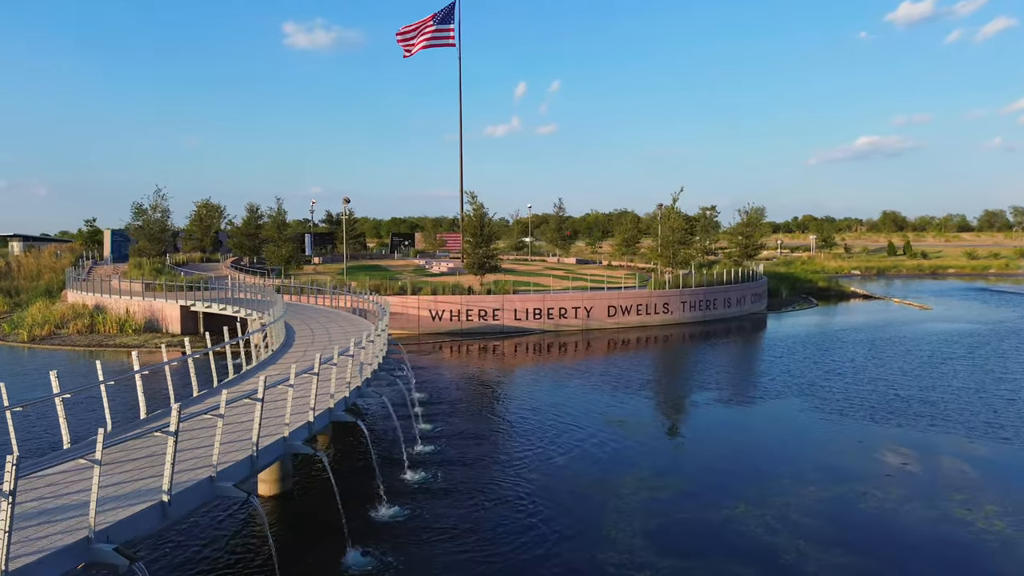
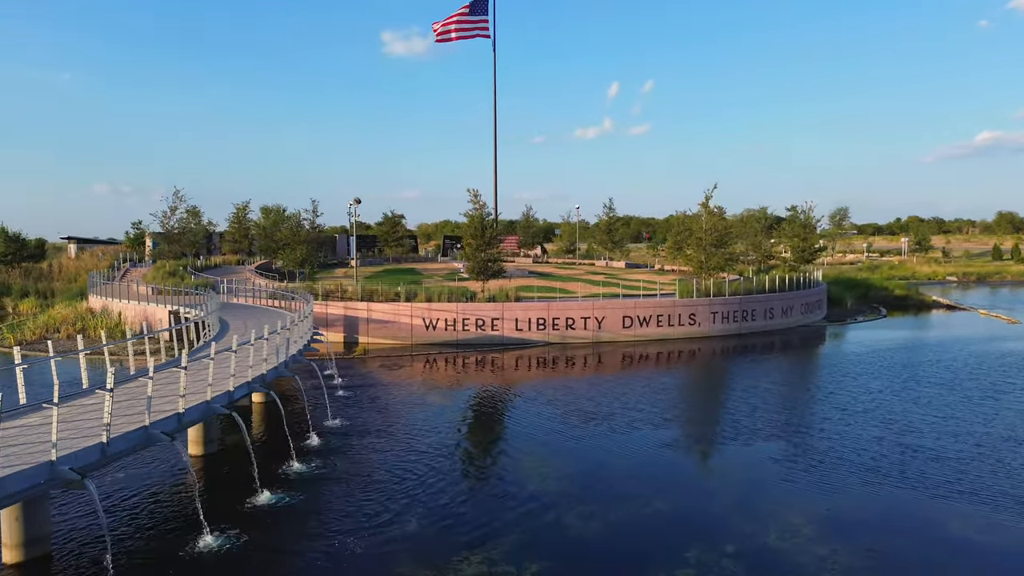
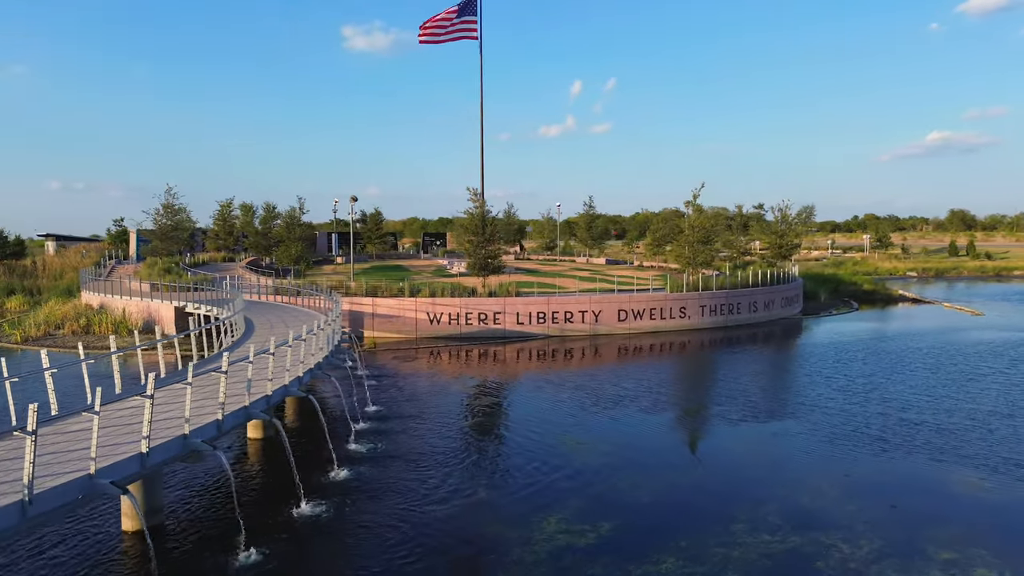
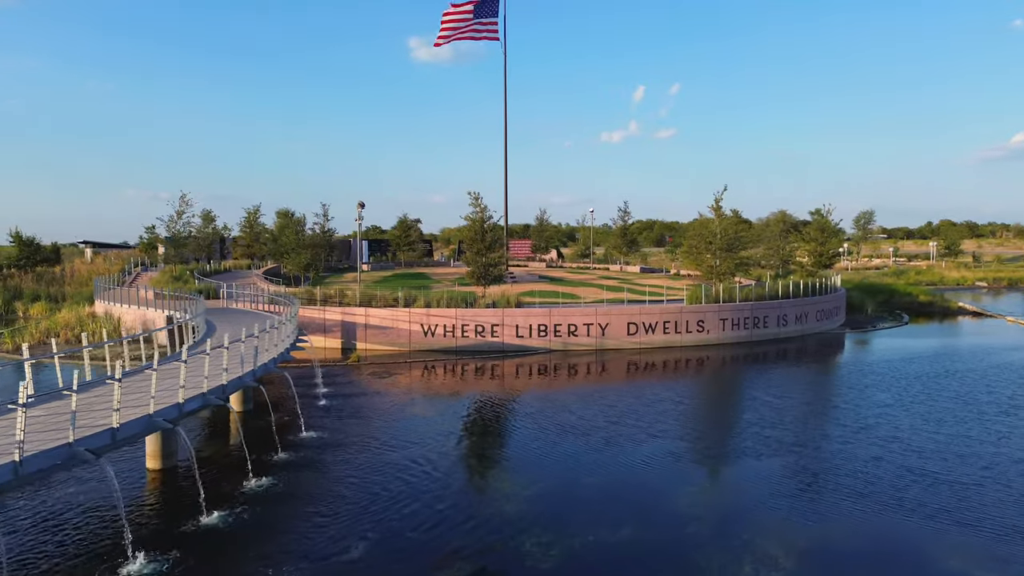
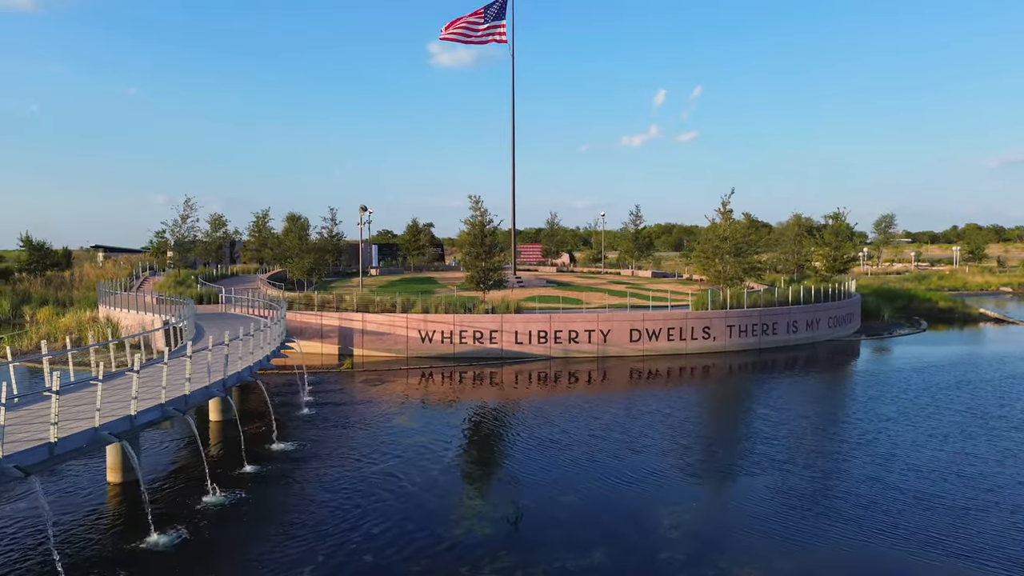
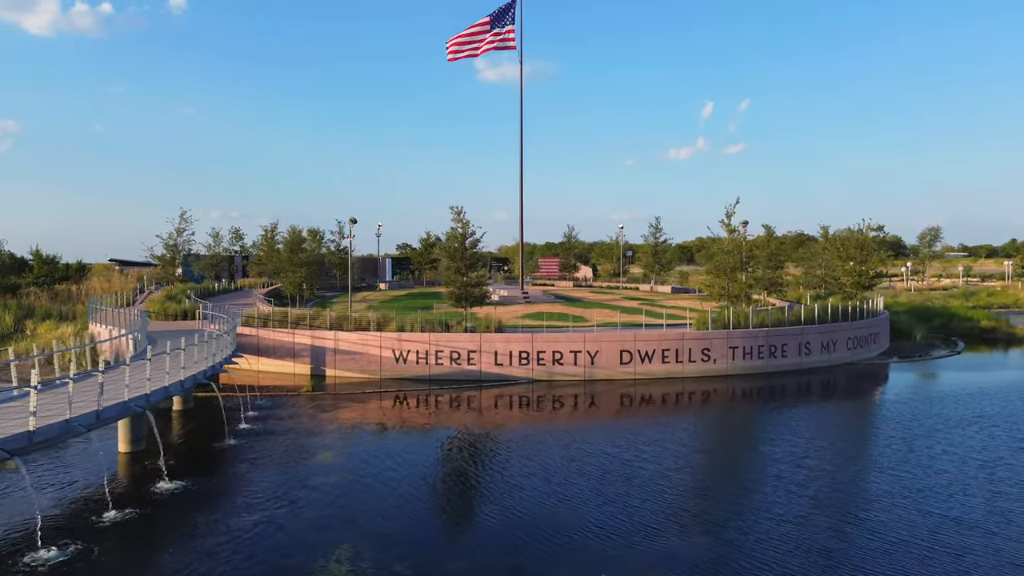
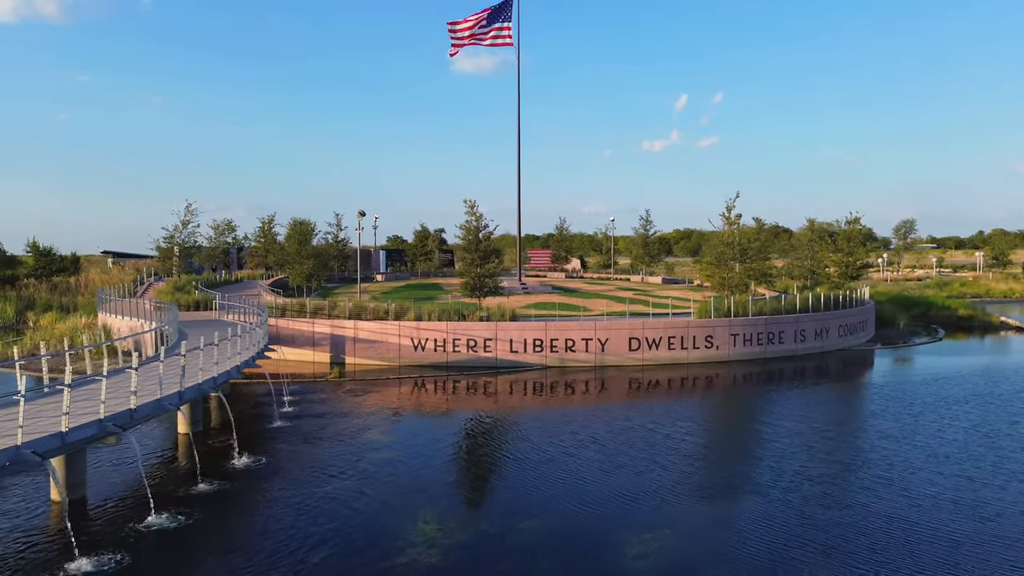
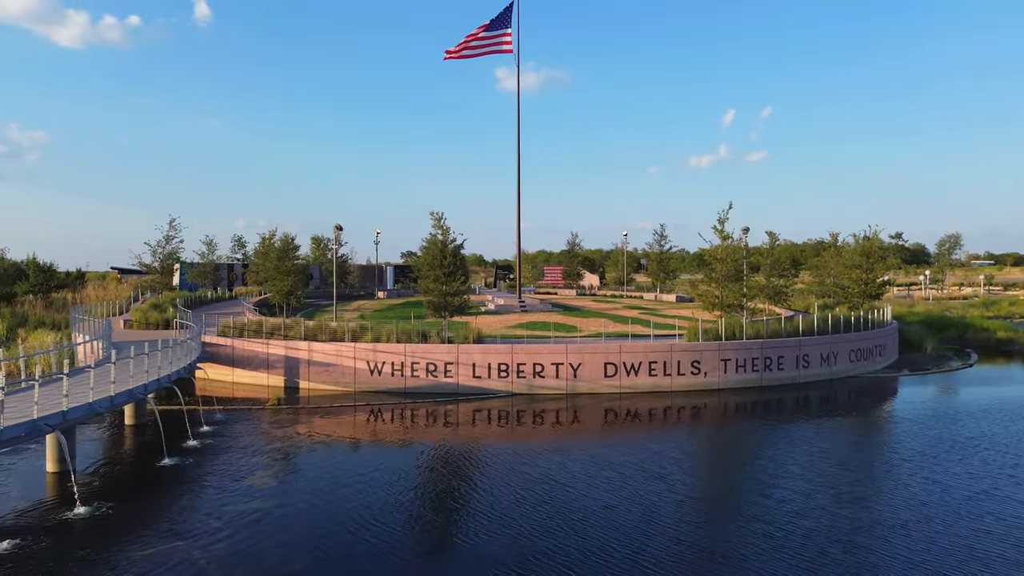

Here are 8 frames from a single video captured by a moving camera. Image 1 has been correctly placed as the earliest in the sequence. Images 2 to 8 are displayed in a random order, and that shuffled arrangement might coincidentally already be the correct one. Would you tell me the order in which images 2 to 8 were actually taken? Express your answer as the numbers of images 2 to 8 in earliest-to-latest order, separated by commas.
3, 2, 4, 5, 7, 6, 8
